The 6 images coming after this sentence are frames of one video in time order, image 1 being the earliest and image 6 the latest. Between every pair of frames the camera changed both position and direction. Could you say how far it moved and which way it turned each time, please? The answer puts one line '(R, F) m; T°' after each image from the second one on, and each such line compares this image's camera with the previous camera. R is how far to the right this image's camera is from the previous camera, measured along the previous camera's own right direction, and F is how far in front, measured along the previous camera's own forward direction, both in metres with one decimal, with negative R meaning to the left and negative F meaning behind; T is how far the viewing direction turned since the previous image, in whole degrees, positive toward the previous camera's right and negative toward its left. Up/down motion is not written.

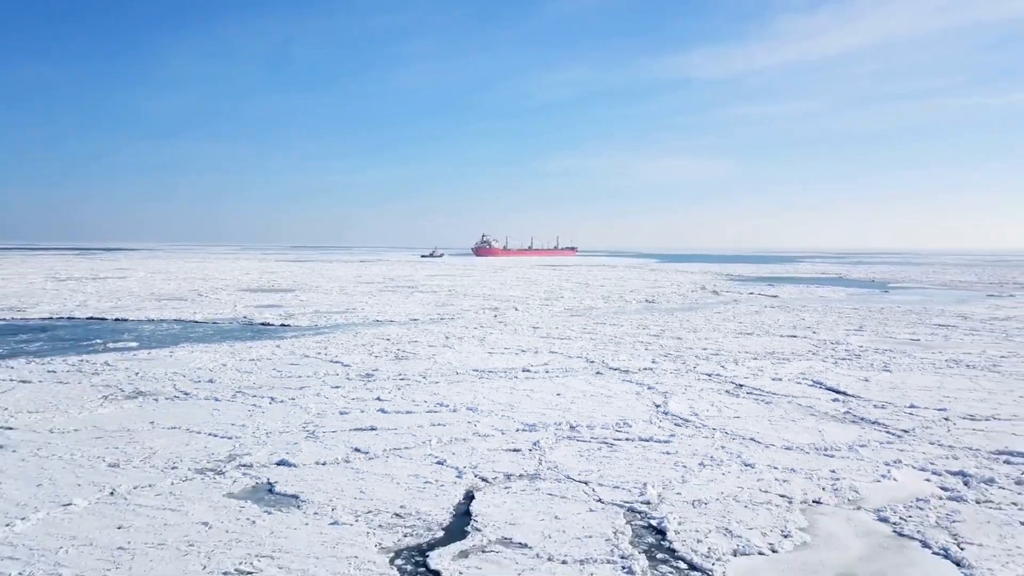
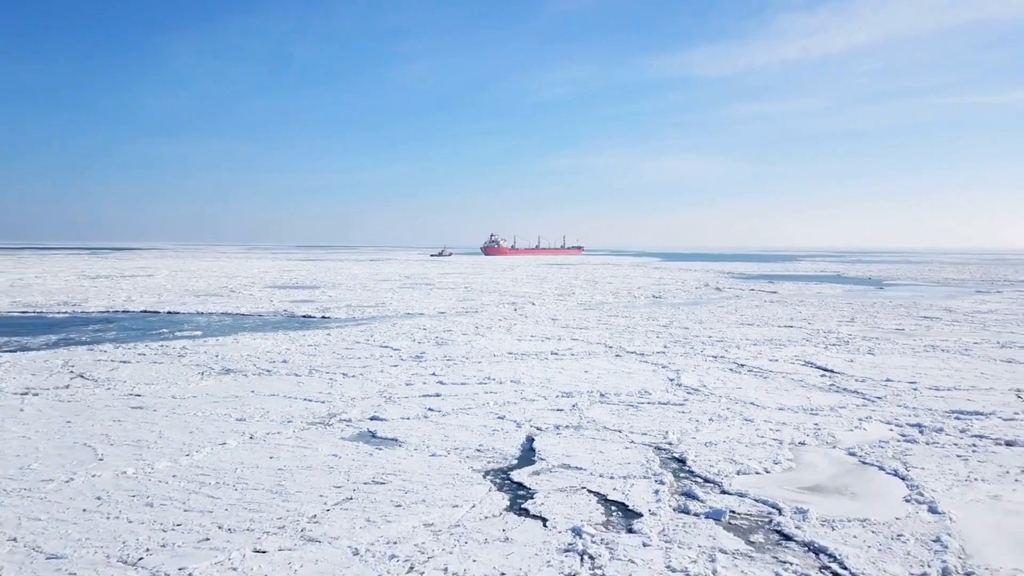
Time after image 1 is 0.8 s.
(-0.3, -0.9) m; 0°
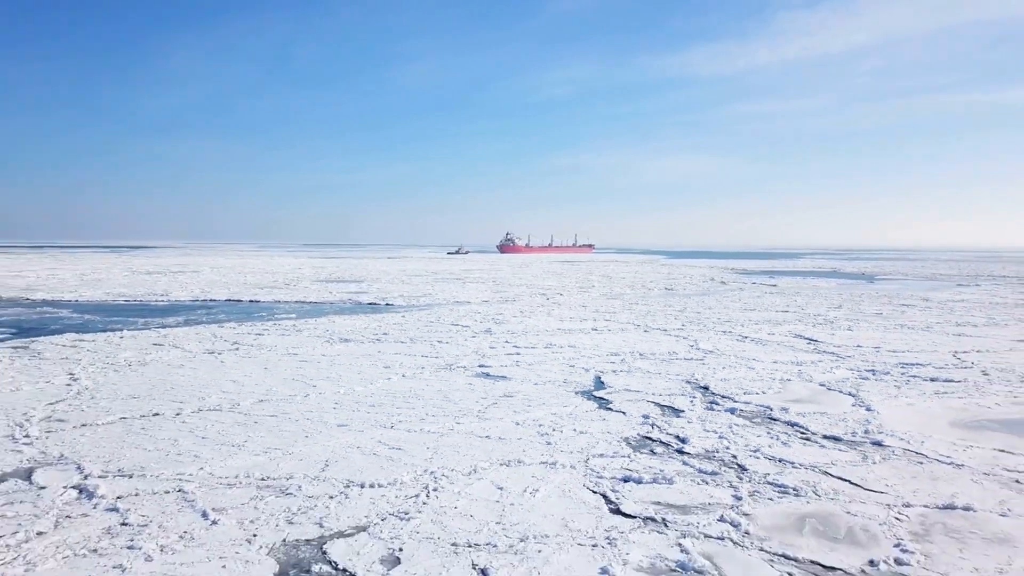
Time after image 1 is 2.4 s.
(-0.7, -1.8) m; 0°
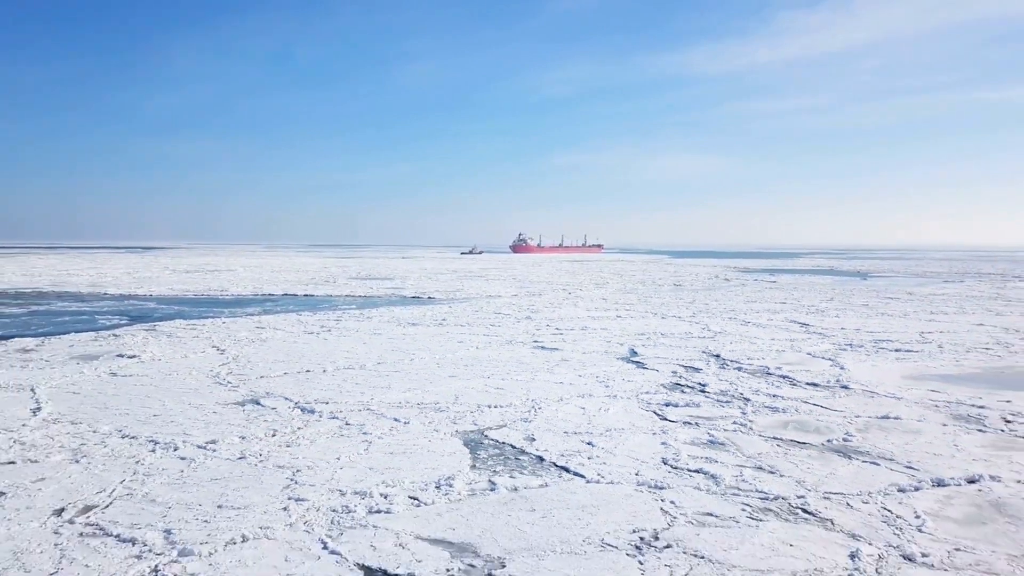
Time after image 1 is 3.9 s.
(-0.6, -1.6) m; 0°
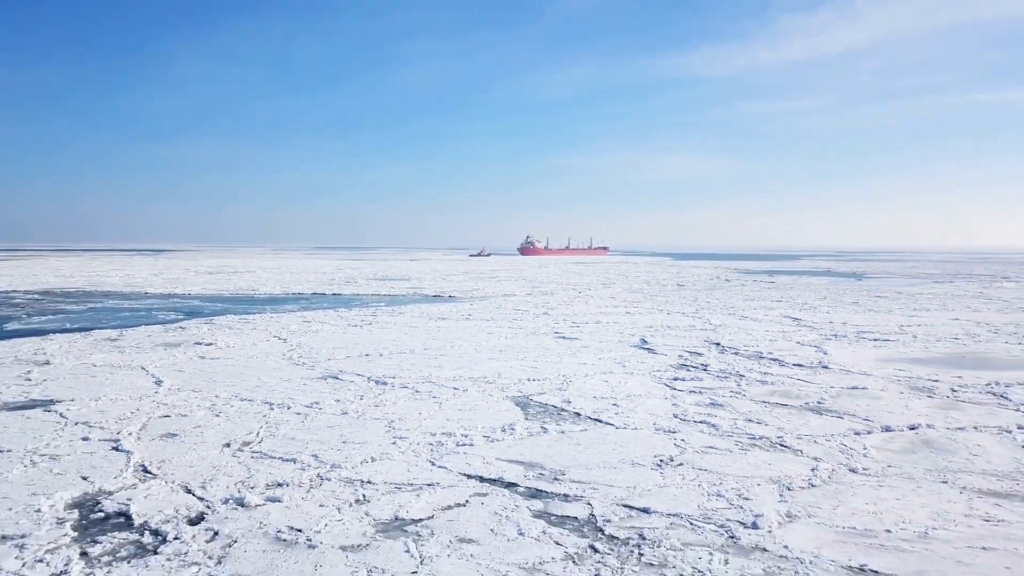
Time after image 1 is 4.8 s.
(-0.3, -1.0) m; 0°
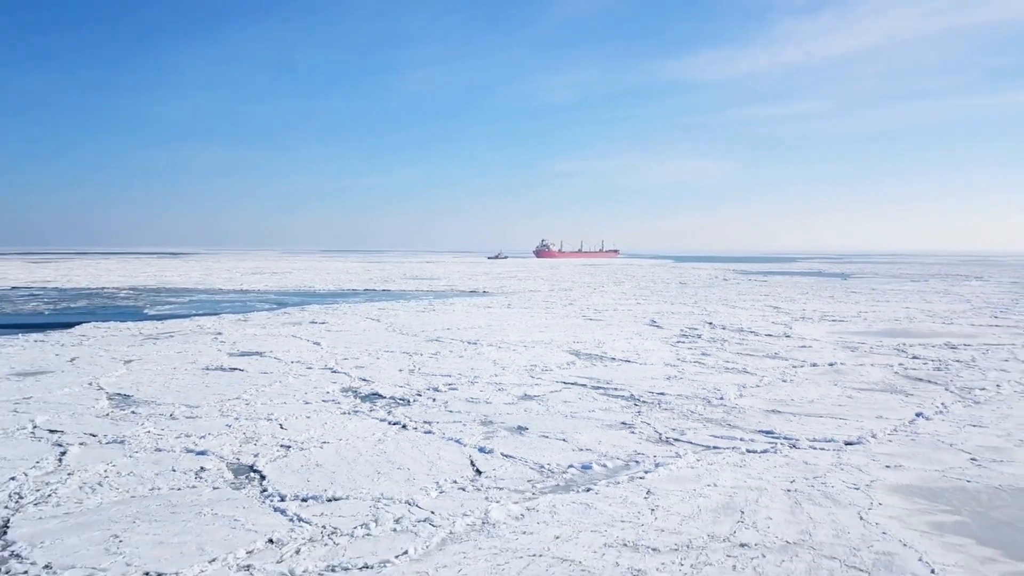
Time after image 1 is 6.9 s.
(-0.7, -2.5) m; 0°
